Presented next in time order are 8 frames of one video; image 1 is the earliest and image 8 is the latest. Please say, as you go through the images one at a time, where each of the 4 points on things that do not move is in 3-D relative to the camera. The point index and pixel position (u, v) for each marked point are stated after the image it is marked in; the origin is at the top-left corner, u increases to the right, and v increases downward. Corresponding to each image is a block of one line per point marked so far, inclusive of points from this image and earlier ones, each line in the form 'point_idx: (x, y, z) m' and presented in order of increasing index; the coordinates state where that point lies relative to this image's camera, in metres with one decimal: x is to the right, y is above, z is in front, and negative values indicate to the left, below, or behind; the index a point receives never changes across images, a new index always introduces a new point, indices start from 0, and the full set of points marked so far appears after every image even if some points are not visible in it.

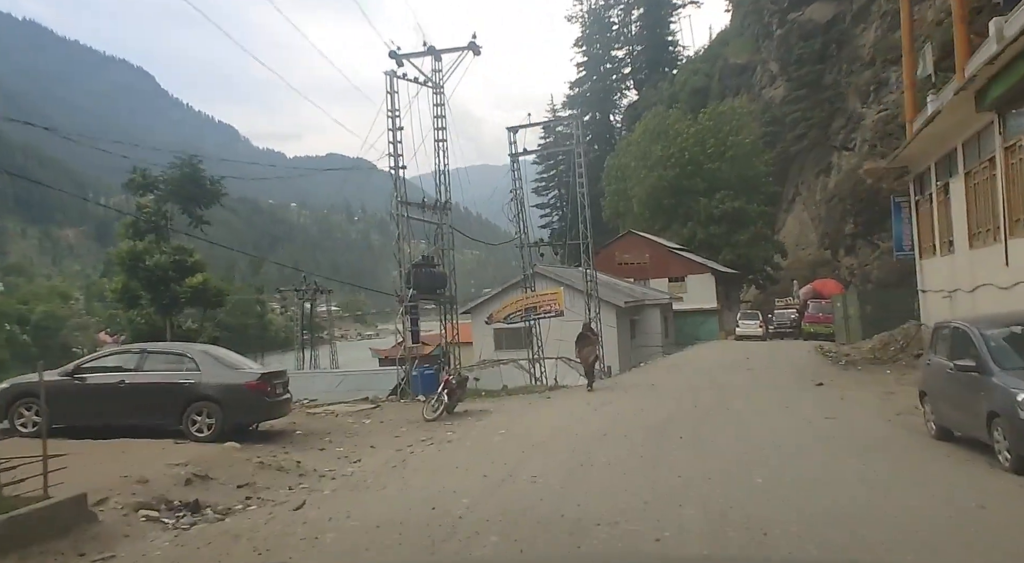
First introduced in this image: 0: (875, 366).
0: (+8.2, -1.9, +16.8) m
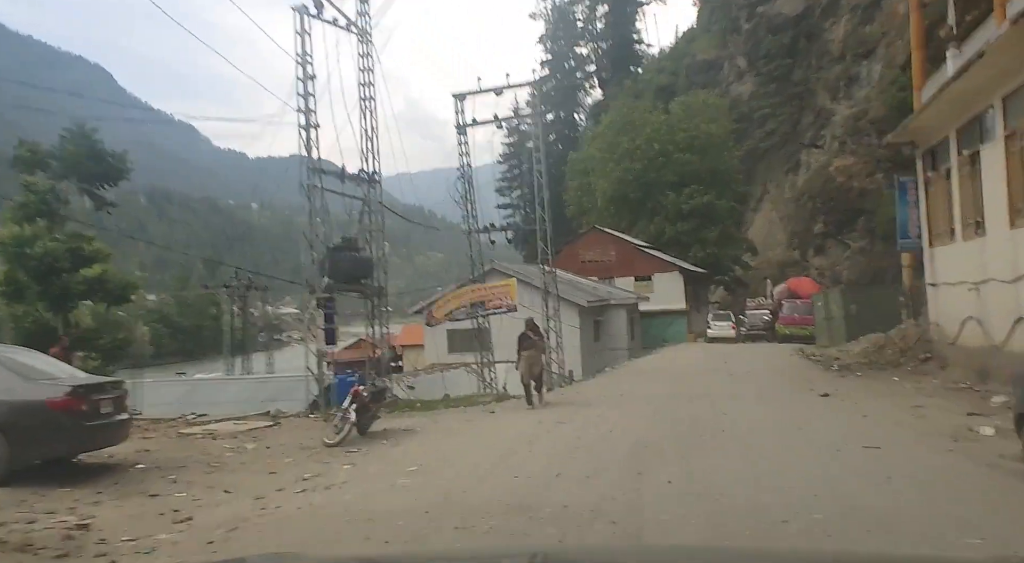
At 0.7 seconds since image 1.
0: (+7.1, -1.8, +14.5) m
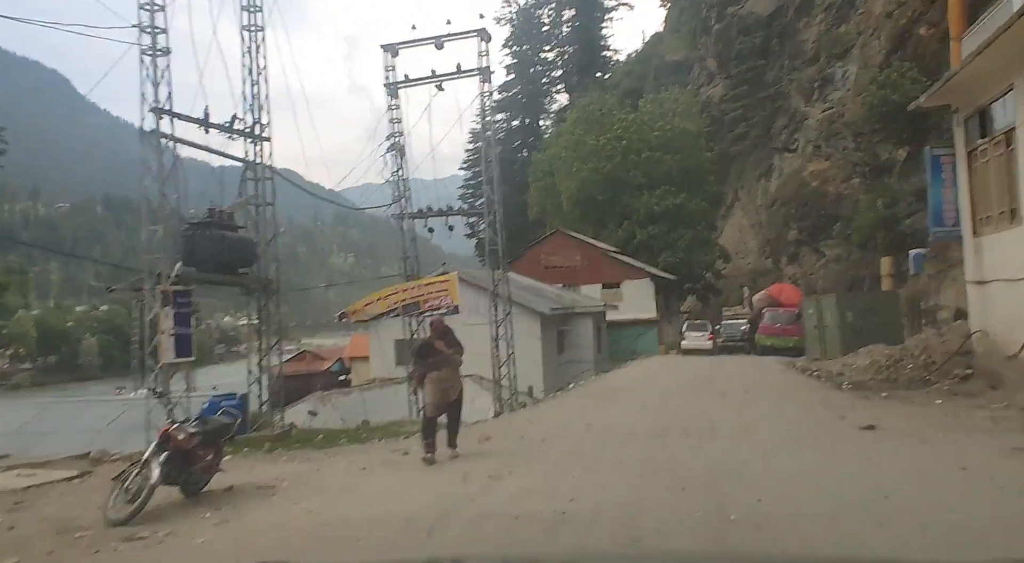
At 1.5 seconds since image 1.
0: (+6.1, -1.7, +11.7) m
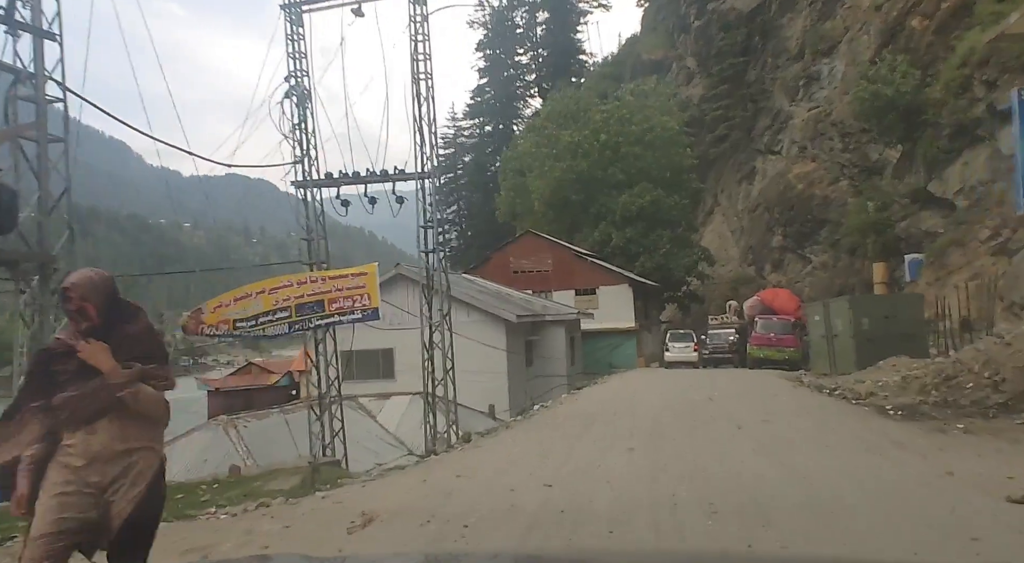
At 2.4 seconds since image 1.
0: (+5.4, -1.6, +8.6) m
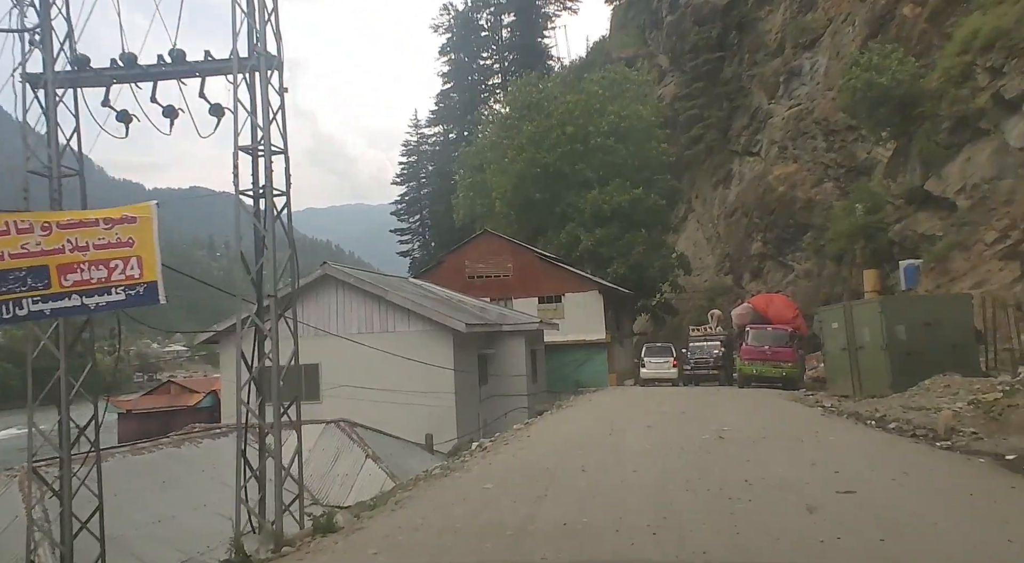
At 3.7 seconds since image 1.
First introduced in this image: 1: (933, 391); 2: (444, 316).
0: (+4.7, -1.4, +4.9) m
1: (+6.6, -1.7, +11.6) m
2: (-1.8, -0.9, +19.7) m
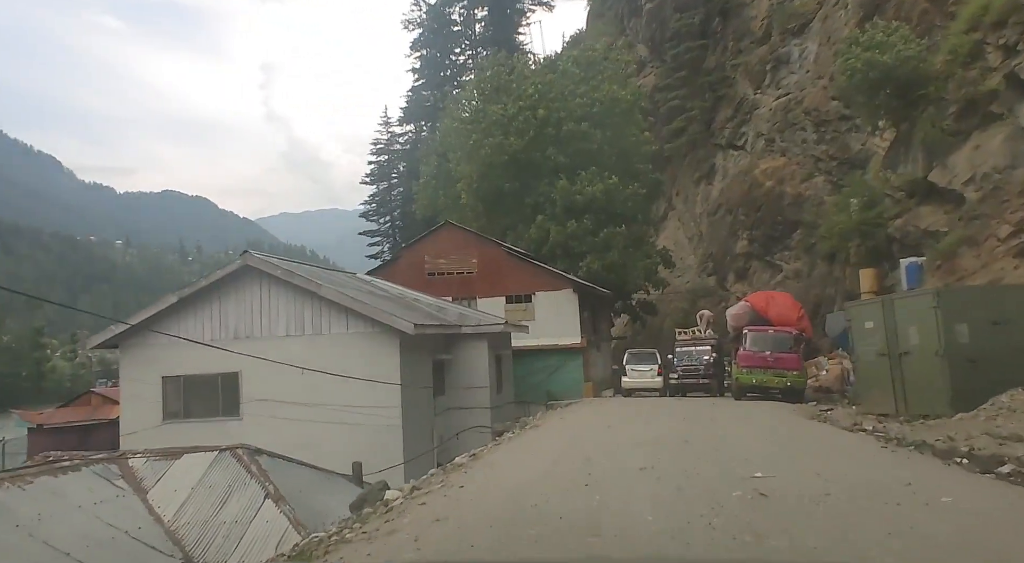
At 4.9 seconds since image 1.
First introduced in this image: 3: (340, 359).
0: (+4.2, -1.1, +1.8) m
1: (+5.9, -1.5, +8.6) m
2: (-2.7, -0.7, +16.4) m
3: (-3.9, -1.8, +16.9) m
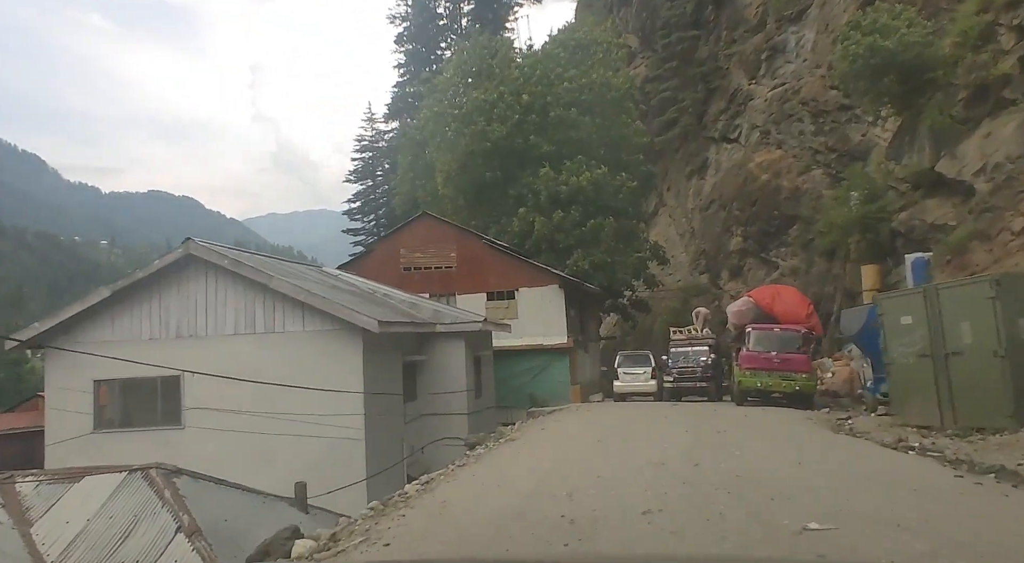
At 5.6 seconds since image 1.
0: (+4.0, -0.9, 0.0) m
1: (+5.6, -1.3, +6.9) m
2: (-3.2, -0.6, +14.5) m
3: (-4.4, -1.6, +14.9) m
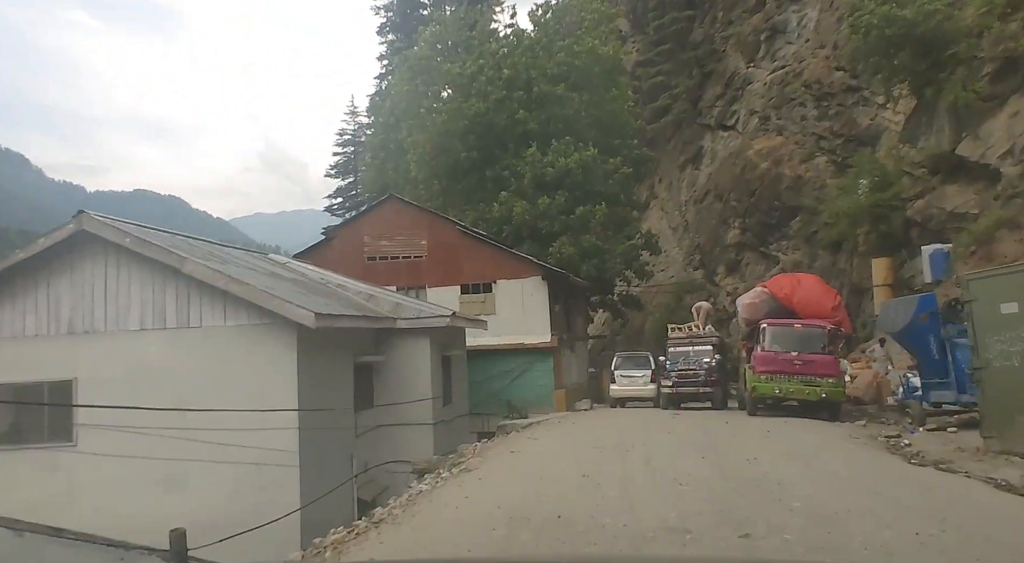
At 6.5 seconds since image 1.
0: (+3.7, -0.7, -2.6) m
1: (+5.2, -1.1, +4.2) m
2: (-3.7, -0.3, +11.7) m
3: (-4.9, -1.3, +12.2) m
